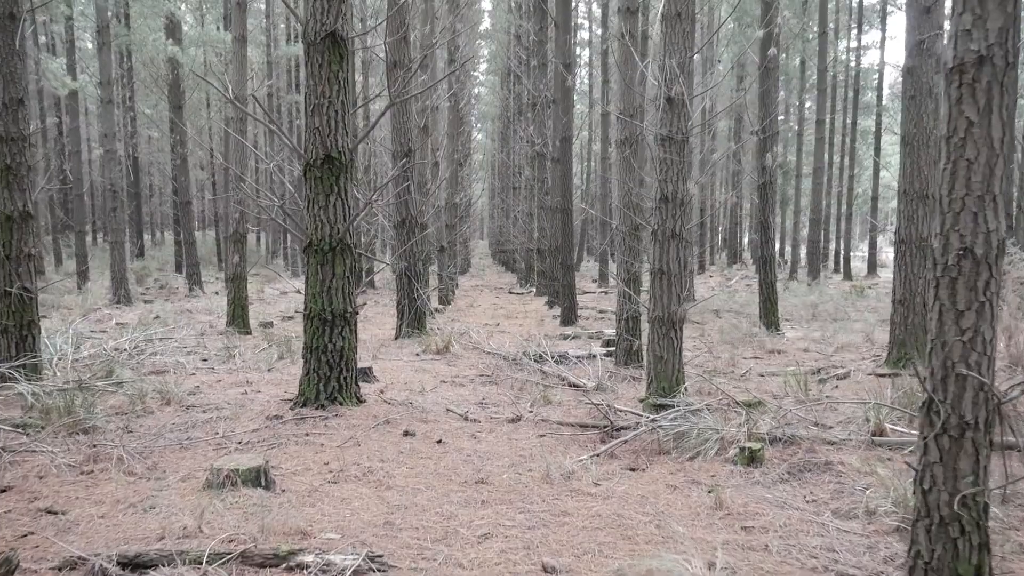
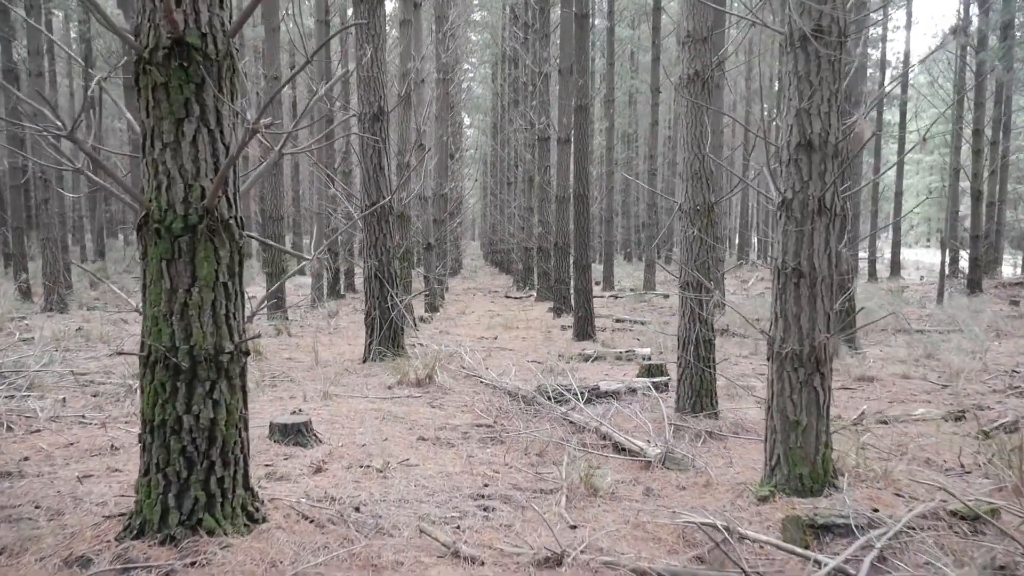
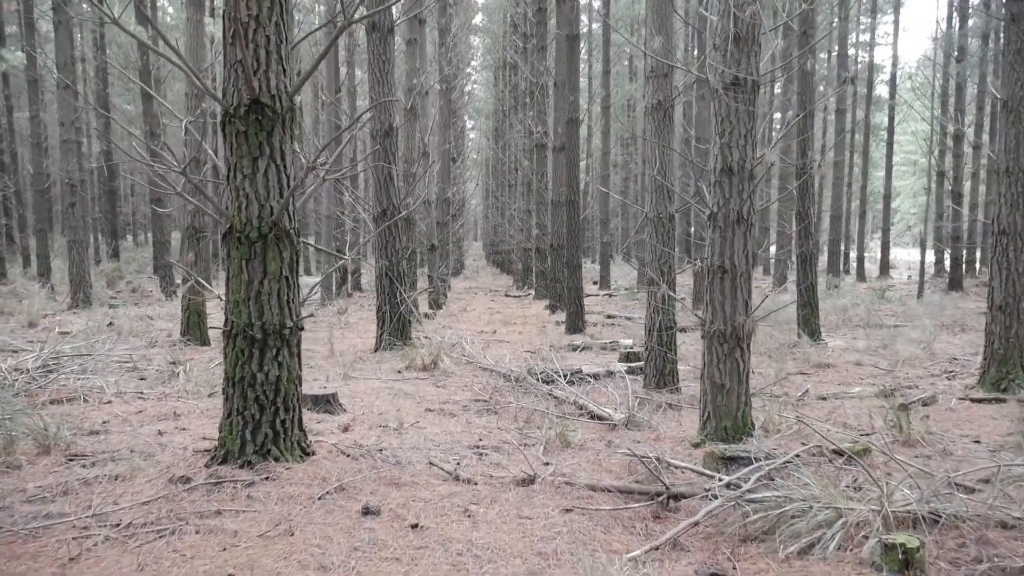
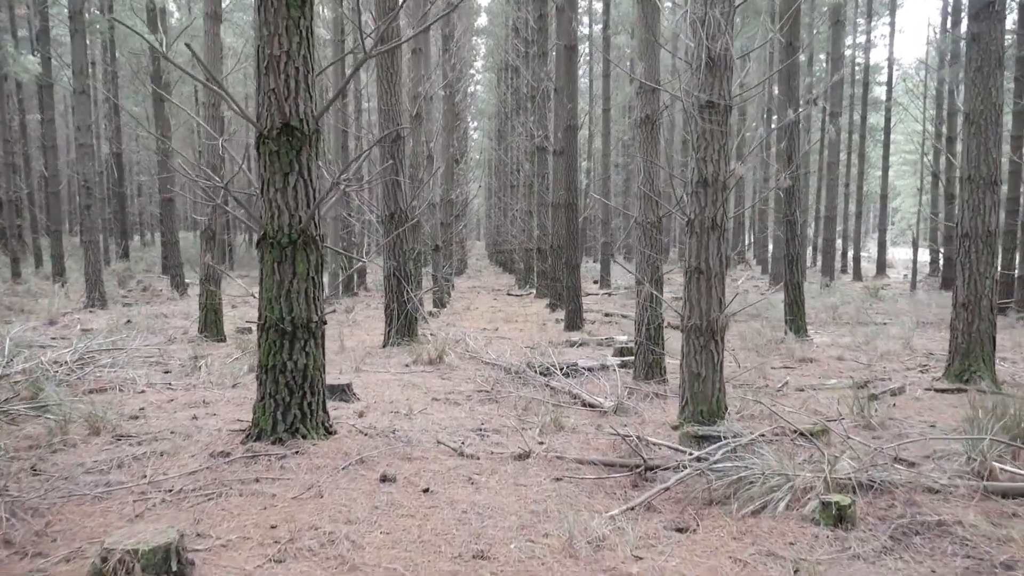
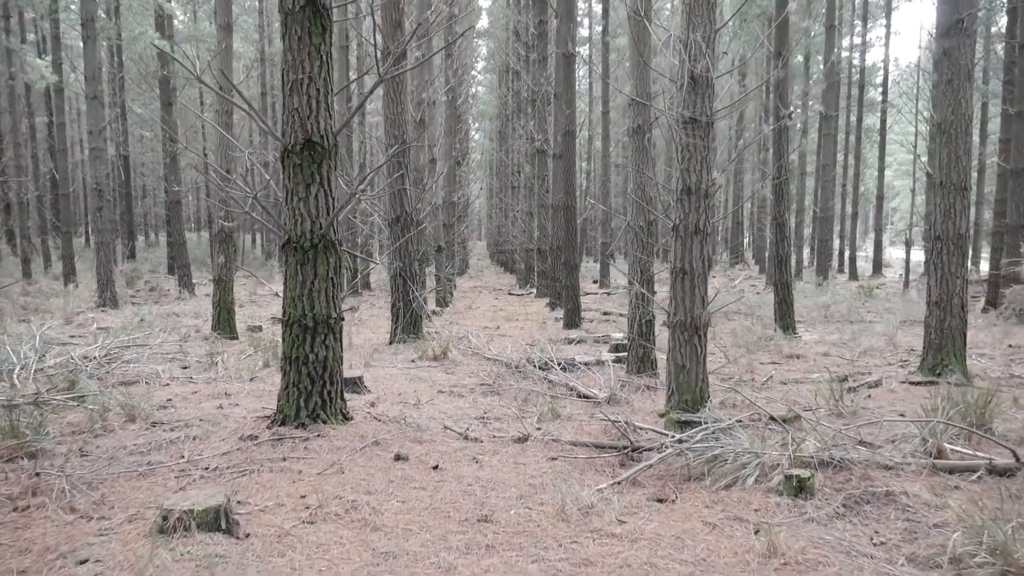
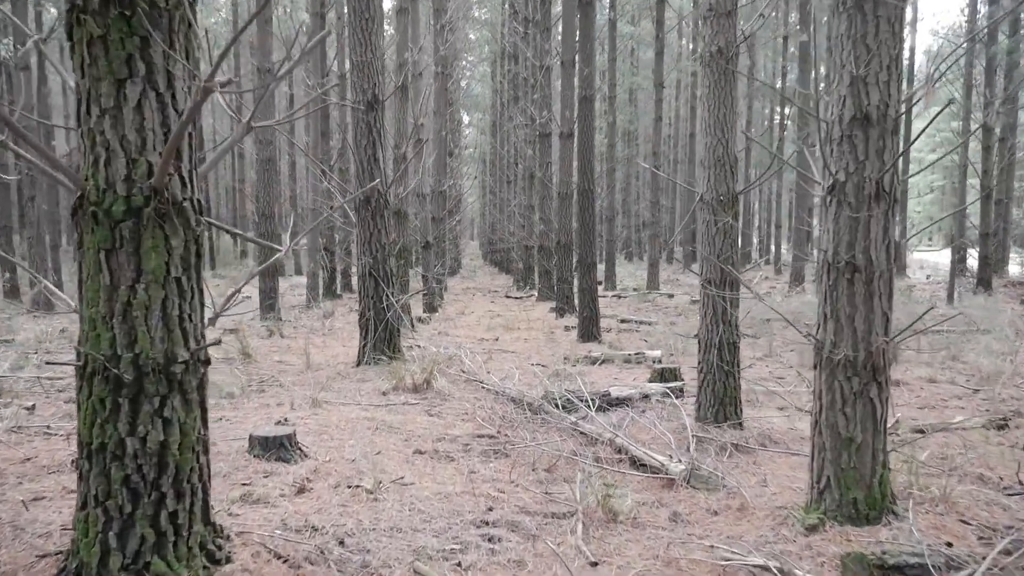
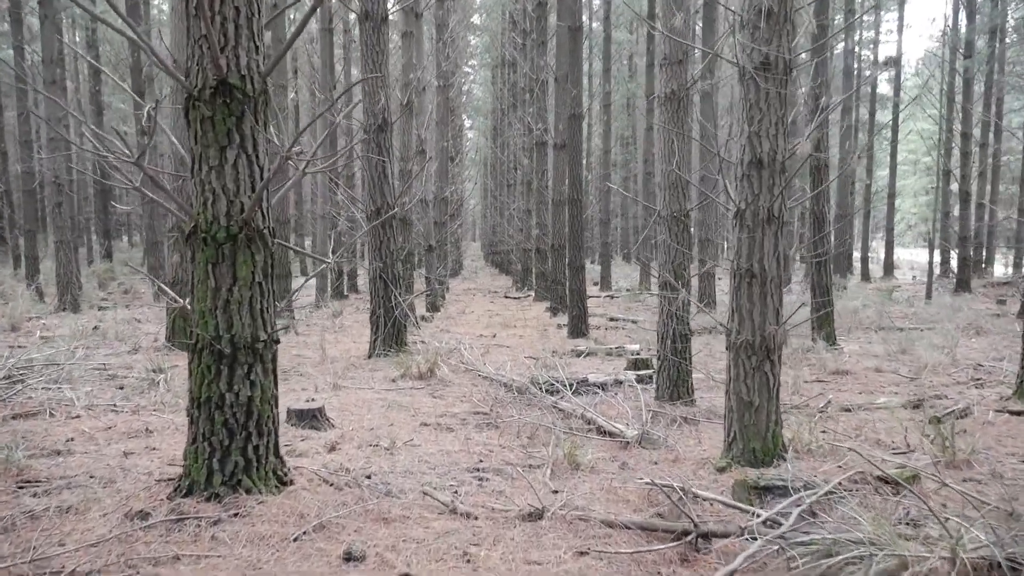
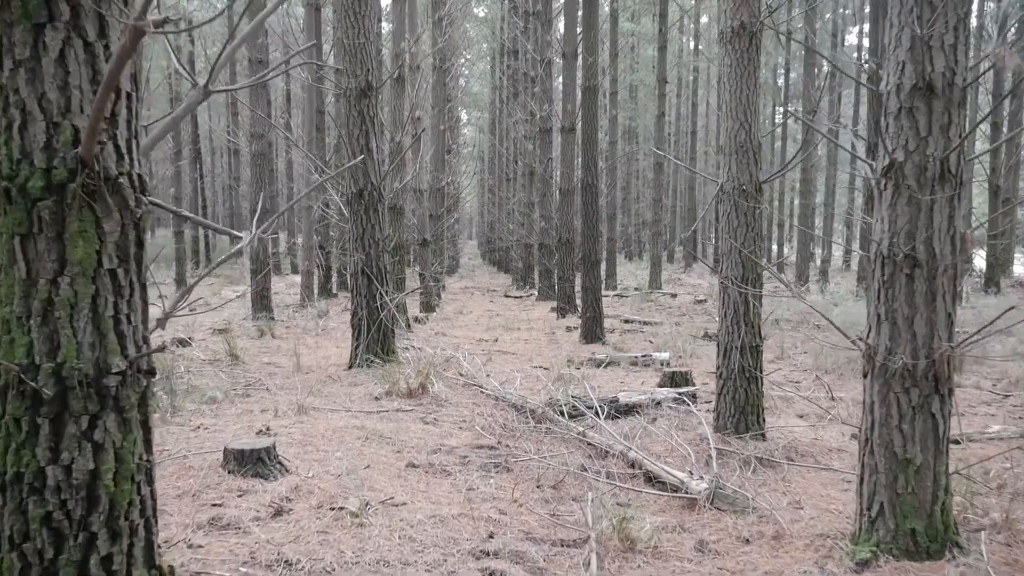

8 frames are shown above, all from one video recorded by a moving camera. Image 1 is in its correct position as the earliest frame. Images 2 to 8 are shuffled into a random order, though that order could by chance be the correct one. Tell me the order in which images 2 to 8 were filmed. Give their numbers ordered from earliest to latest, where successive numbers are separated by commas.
5, 4, 3, 7, 2, 6, 8
